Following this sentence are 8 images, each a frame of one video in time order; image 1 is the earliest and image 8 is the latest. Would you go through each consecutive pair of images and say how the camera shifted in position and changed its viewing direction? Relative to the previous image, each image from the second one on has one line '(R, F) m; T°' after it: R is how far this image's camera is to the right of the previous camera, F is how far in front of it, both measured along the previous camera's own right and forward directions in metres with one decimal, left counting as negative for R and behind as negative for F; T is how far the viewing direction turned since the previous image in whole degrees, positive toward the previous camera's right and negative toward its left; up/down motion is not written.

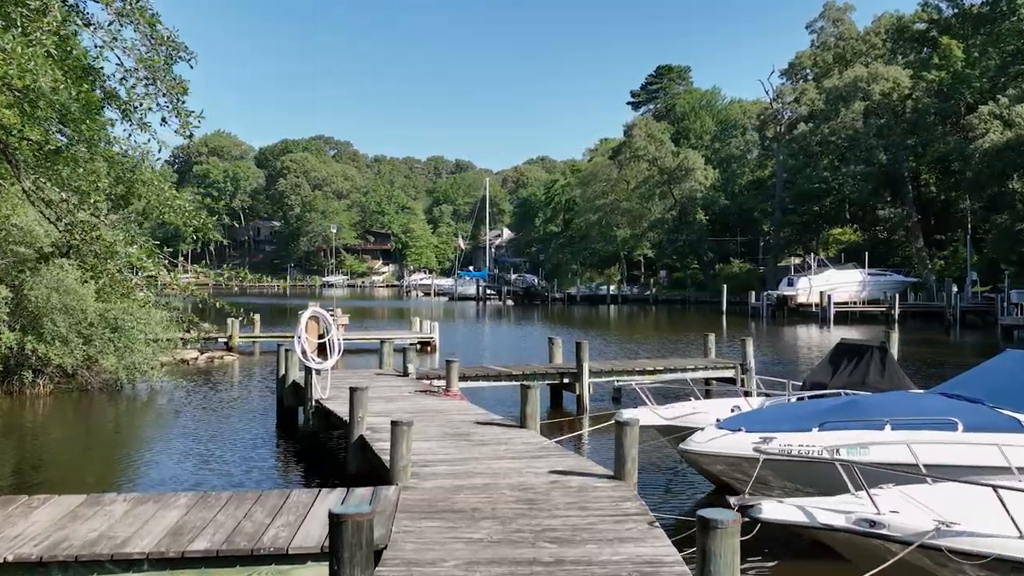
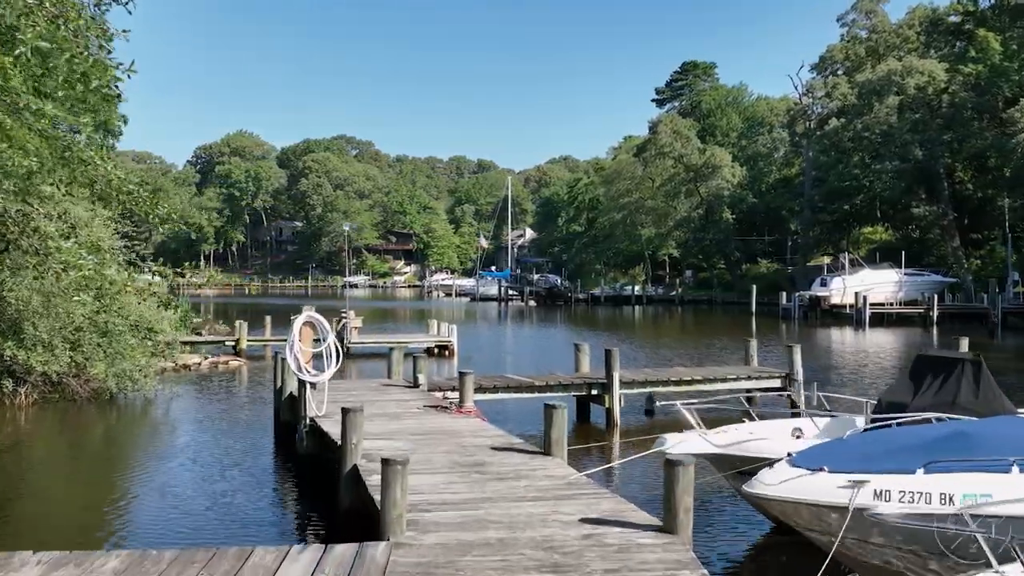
(0.0, +1.4) m; -1°
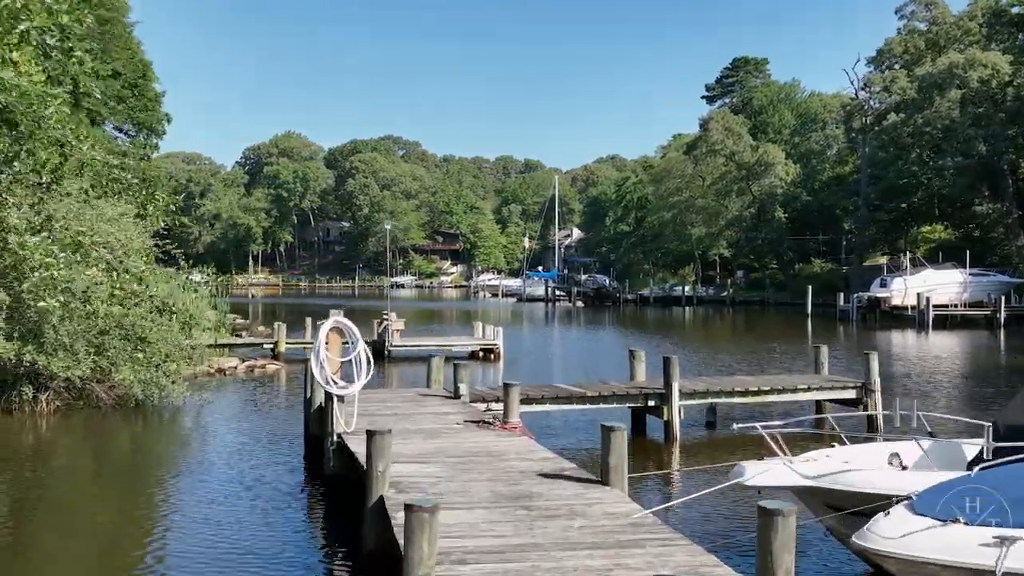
(0.0, +1.0) m; -3°
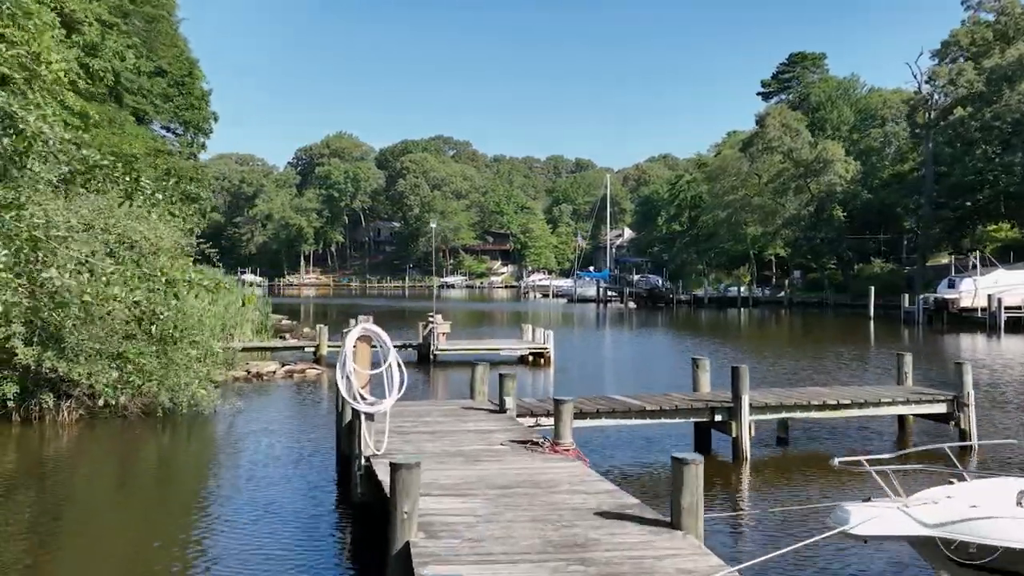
(0.0, +1.1) m; -3°
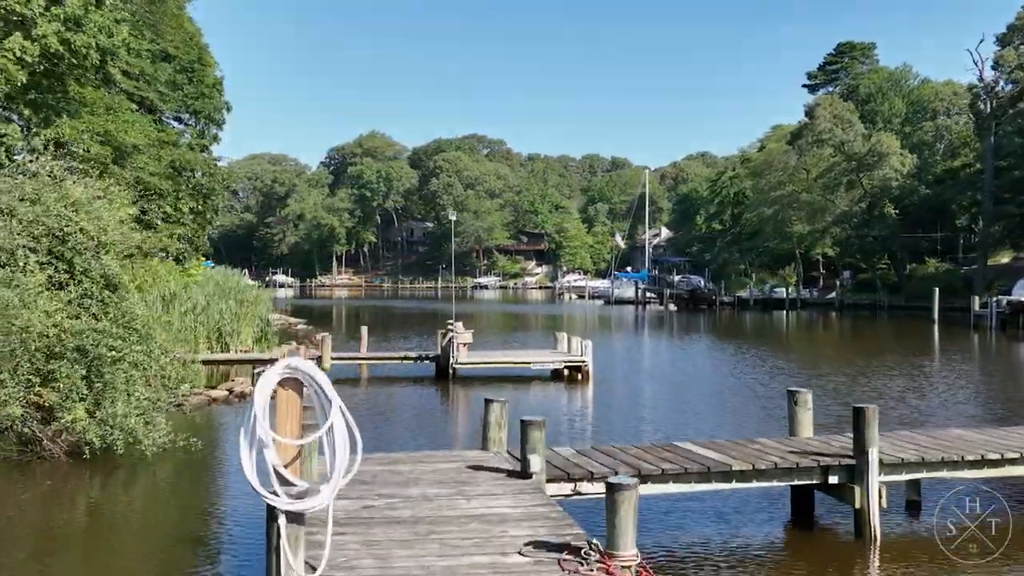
(0.0, +3.1) m; -2°
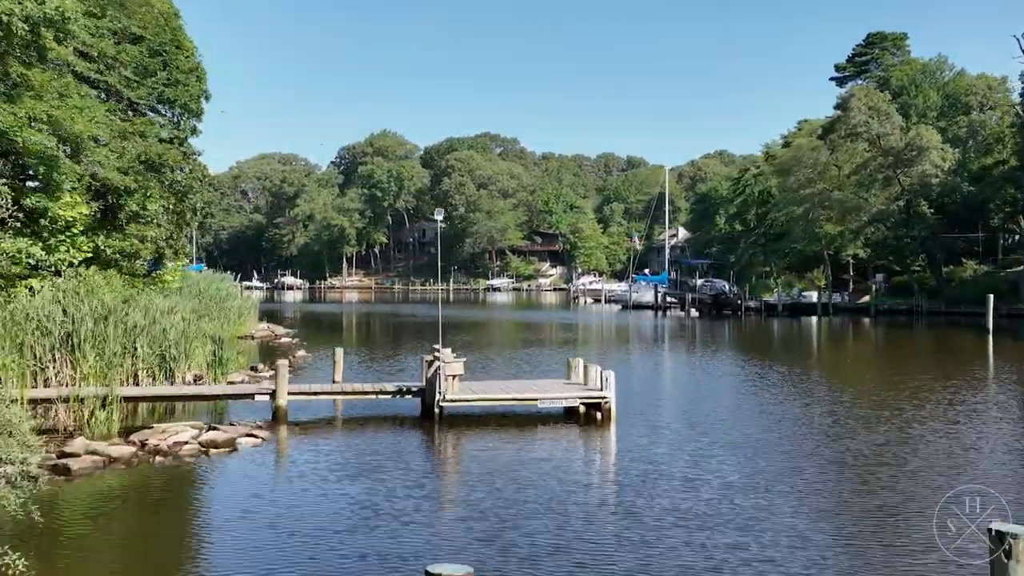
(+0.2, +3.8) m; -1°
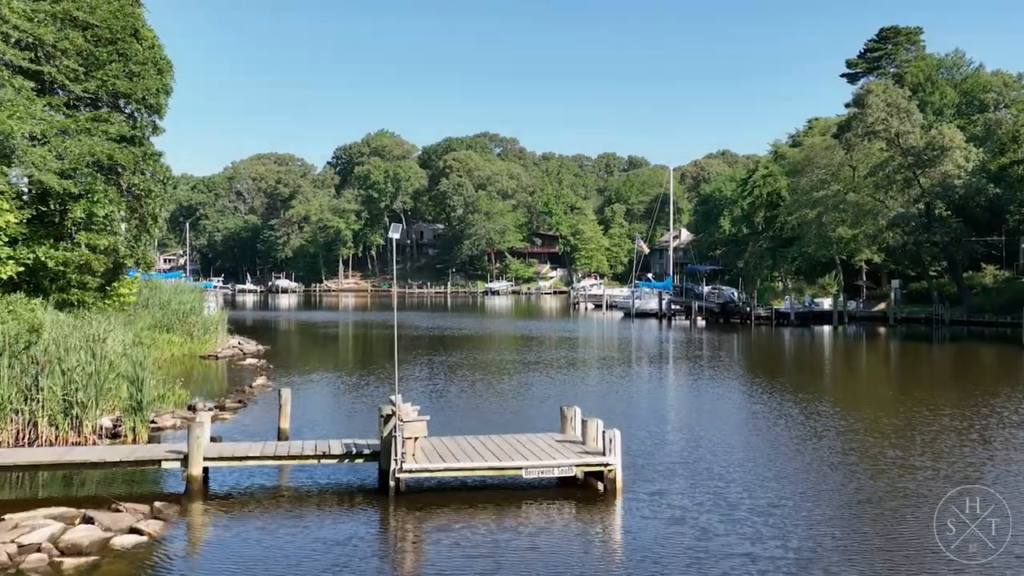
(+0.3, +3.3) m; 0°
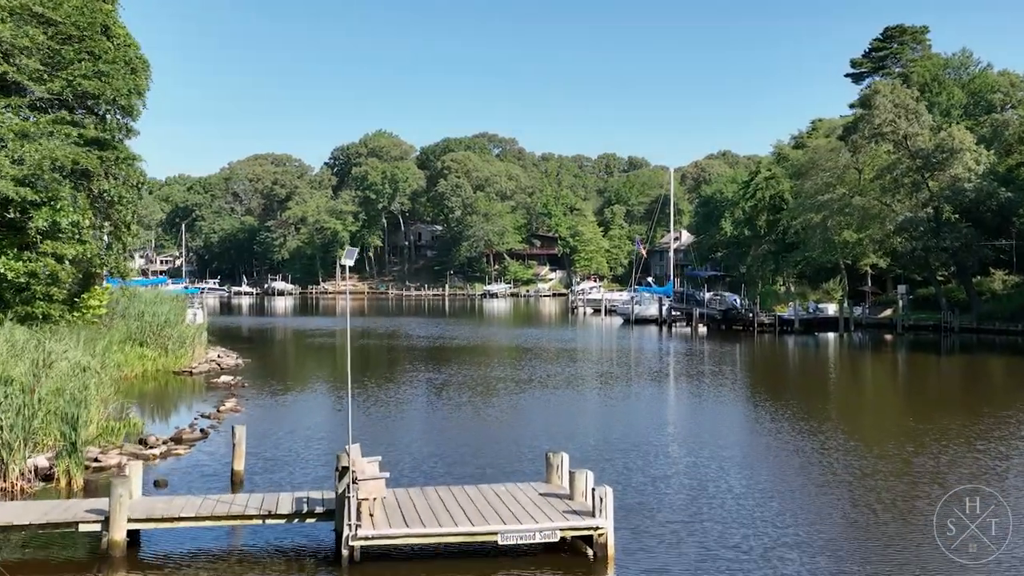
(+0.2, +1.7) m; 0°
